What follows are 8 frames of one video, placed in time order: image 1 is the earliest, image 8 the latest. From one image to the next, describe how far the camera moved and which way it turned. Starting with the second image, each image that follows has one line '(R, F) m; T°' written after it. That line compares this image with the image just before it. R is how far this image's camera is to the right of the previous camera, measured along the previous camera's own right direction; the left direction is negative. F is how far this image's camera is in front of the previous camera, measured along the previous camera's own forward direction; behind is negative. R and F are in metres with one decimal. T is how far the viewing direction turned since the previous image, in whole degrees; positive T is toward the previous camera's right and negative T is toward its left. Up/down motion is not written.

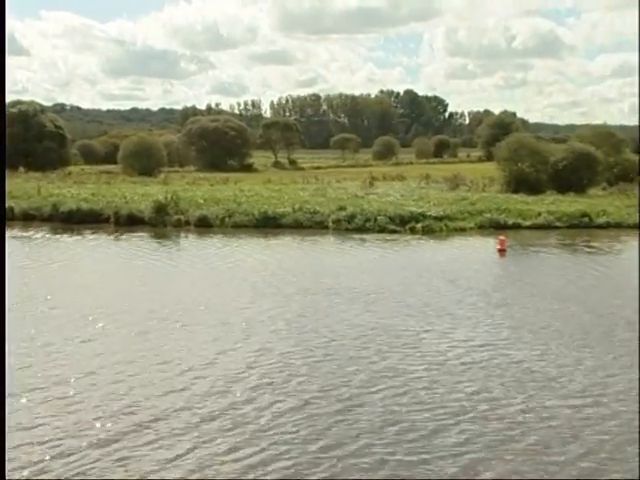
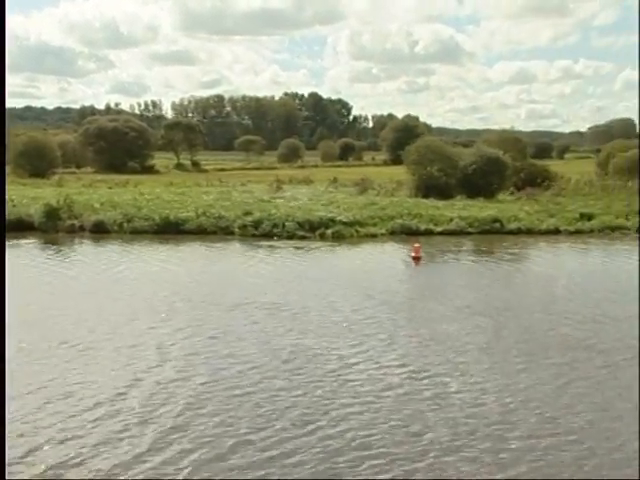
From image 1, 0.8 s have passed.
(0.0, +0.4) m; +7°
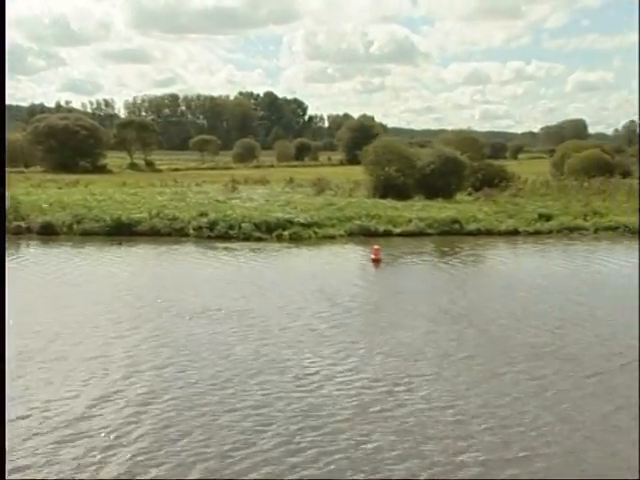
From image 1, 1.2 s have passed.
(0.0, +0.2) m; +3°
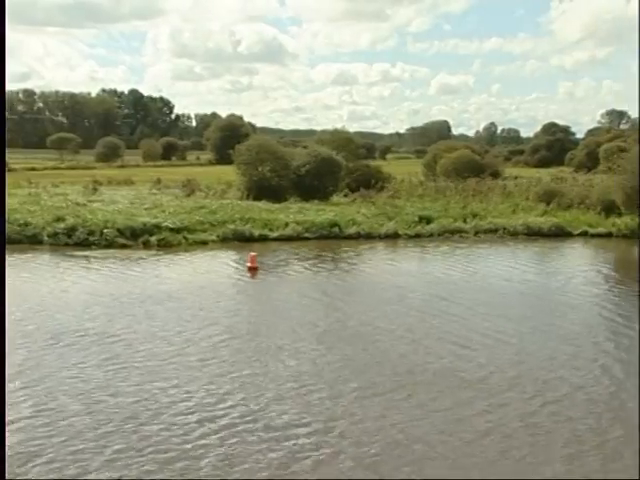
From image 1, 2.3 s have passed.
(0.0, +0.5) m; +9°
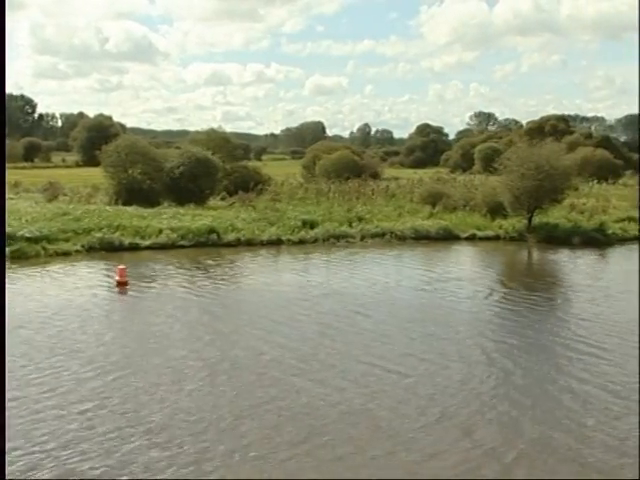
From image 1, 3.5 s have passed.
(0.0, +0.5) m; +9°
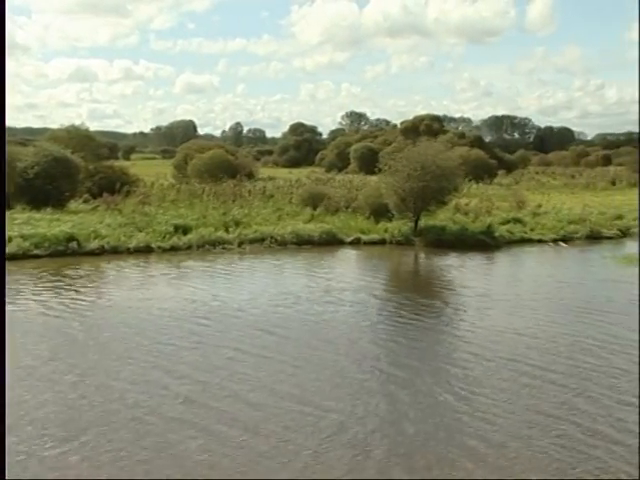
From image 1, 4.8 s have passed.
(0.0, +0.6) m; +9°
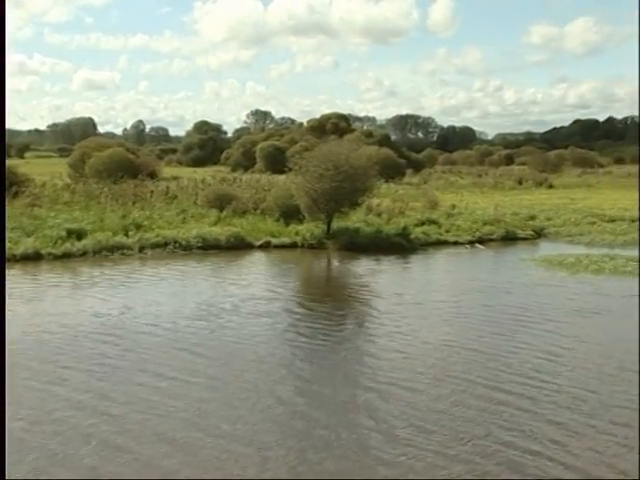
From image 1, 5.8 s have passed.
(0.0, +0.4) m; +7°
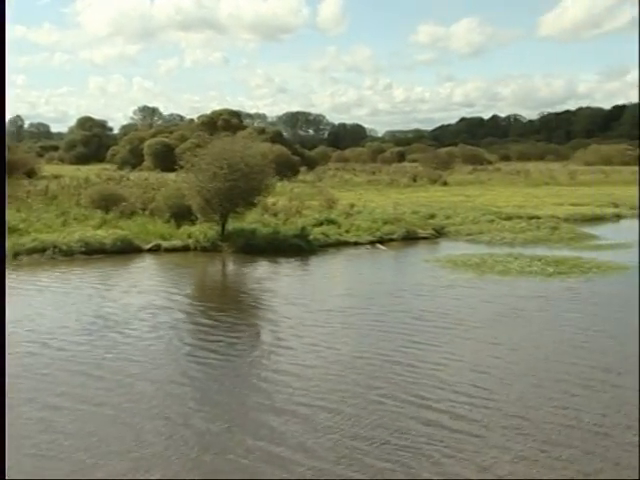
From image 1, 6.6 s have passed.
(0.0, +0.3) m; +7°
